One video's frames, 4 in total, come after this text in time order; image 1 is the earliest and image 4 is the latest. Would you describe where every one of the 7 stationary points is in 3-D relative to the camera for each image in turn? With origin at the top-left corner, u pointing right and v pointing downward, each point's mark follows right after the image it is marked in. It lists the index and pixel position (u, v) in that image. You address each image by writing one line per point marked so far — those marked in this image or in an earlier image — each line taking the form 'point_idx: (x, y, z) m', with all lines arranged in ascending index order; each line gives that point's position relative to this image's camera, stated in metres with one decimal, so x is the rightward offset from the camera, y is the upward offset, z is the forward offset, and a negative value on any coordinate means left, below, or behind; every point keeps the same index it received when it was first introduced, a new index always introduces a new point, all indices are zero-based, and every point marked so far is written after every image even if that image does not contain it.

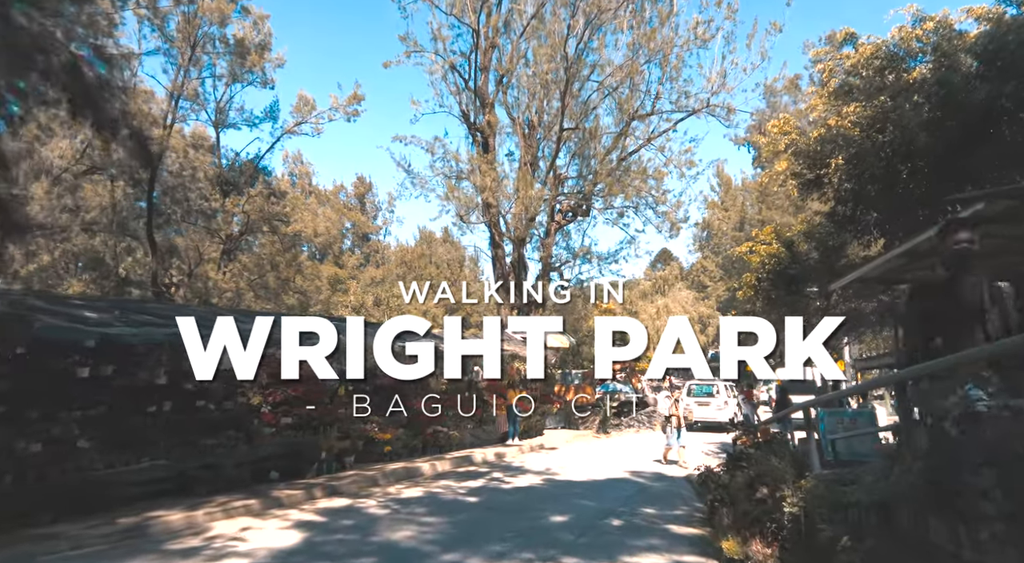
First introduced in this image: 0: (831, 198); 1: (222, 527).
0: (+6.1, +1.6, +12.5) m
1: (-3.2, -2.7, +7.2) m
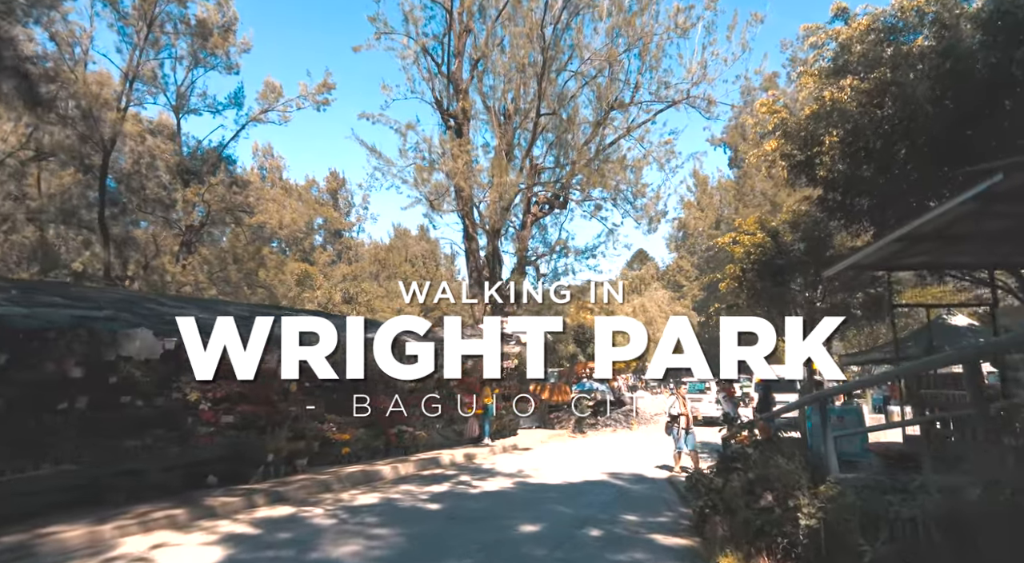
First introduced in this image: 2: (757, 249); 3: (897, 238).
0: (+5.6, +1.8, +11.7) m
1: (-3.6, -2.5, +6.1) m
2: (+5.8, +0.8, +15.2) m
3: (+5.2, +0.6, +8.7) m
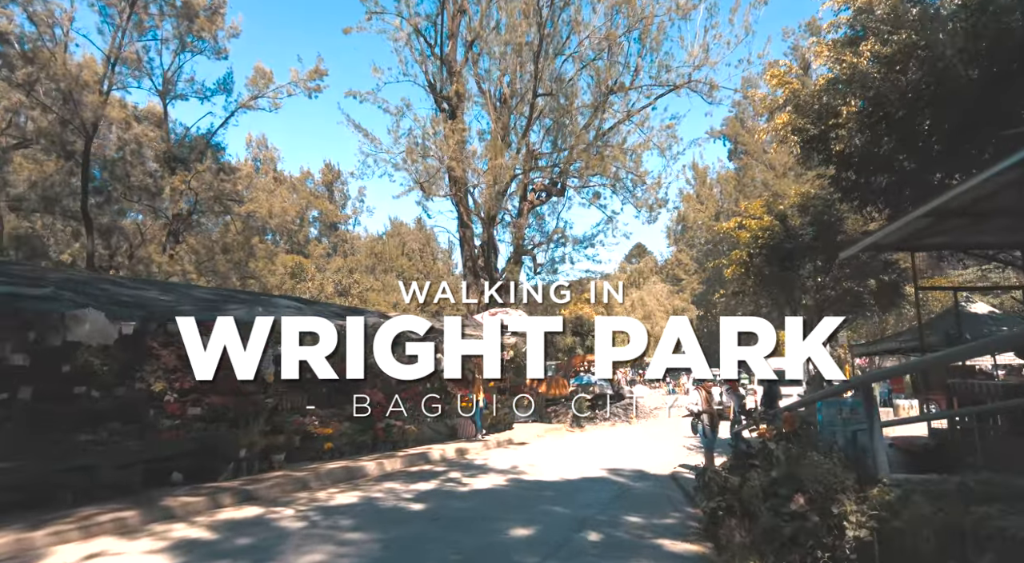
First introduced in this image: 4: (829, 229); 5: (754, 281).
0: (+5.5, +2.1, +10.9) m
1: (-3.7, -2.2, +5.3) m
2: (+5.7, +1.1, +14.5) m
3: (+5.1, +0.8, +8.0) m
4: (+6.8, +1.1, +13.9) m
5: (+5.6, 0.0, +14.9) m
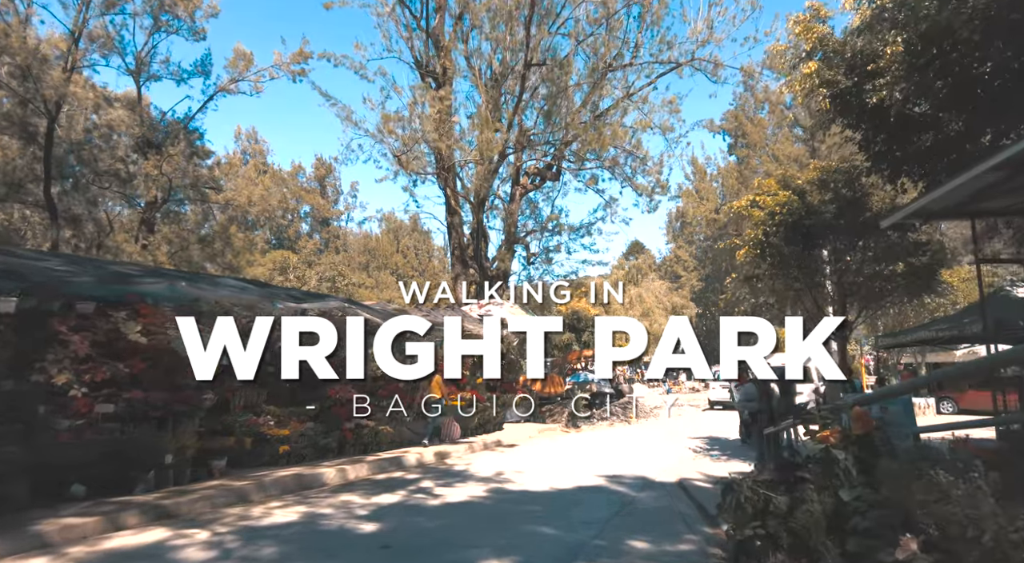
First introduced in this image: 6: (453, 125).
0: (+5.2, +2.4, +9.4) m
1: (-3.9, -1.9, +3.8) m
2: (+5.4, +1.4, +13.0) m
3: (+4.8, +1.2, +6.5) m
4: (+6.5, +1.4, +12.4) m
5: (+5.3, +0.4, +13.4) m
6: (-1.7, +4.5, +19.2) m
